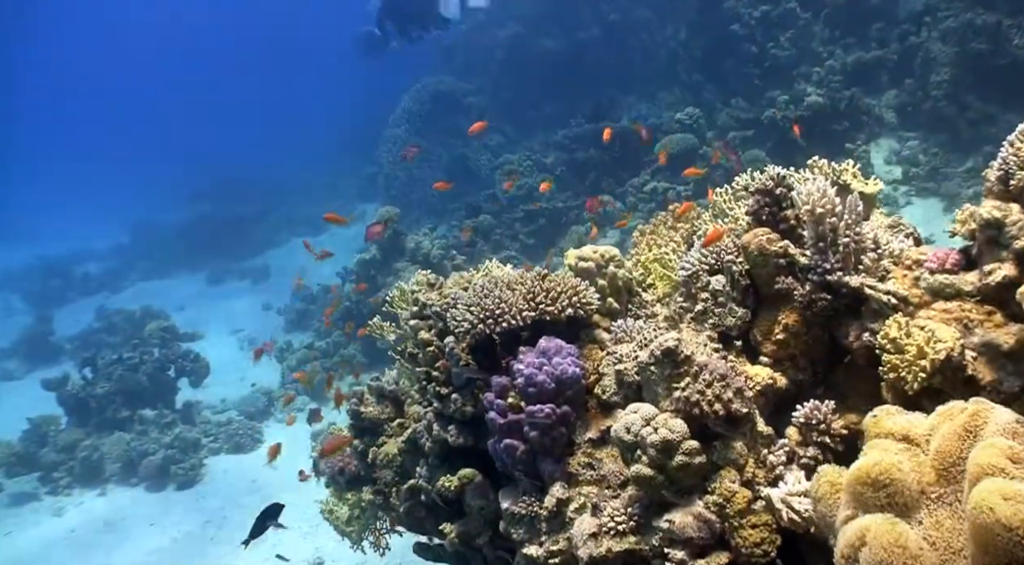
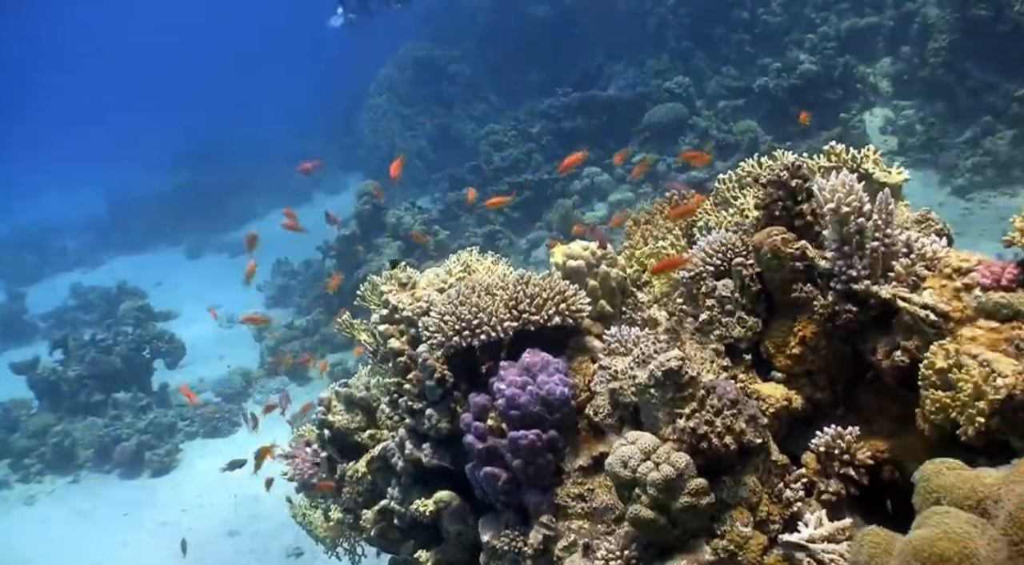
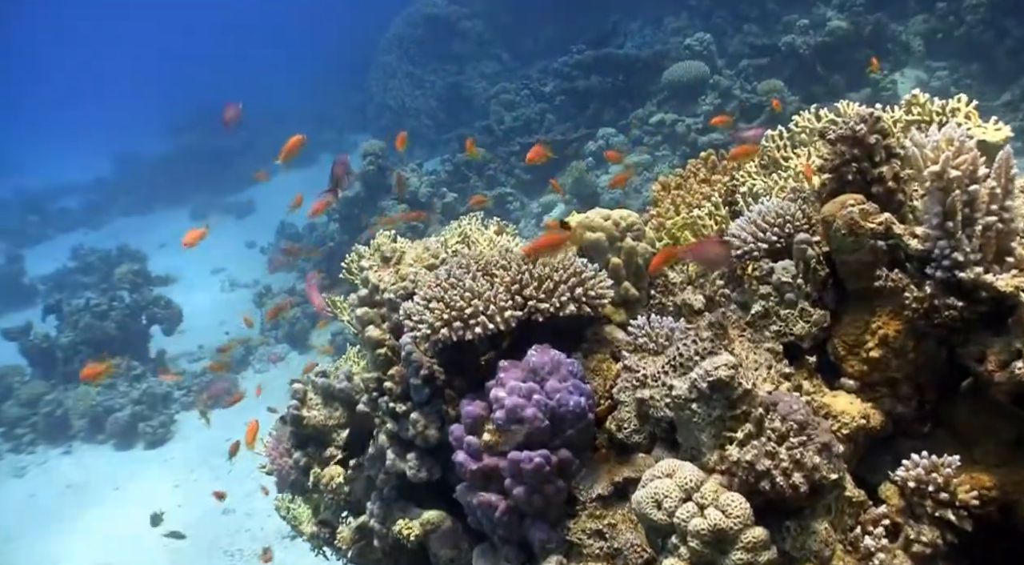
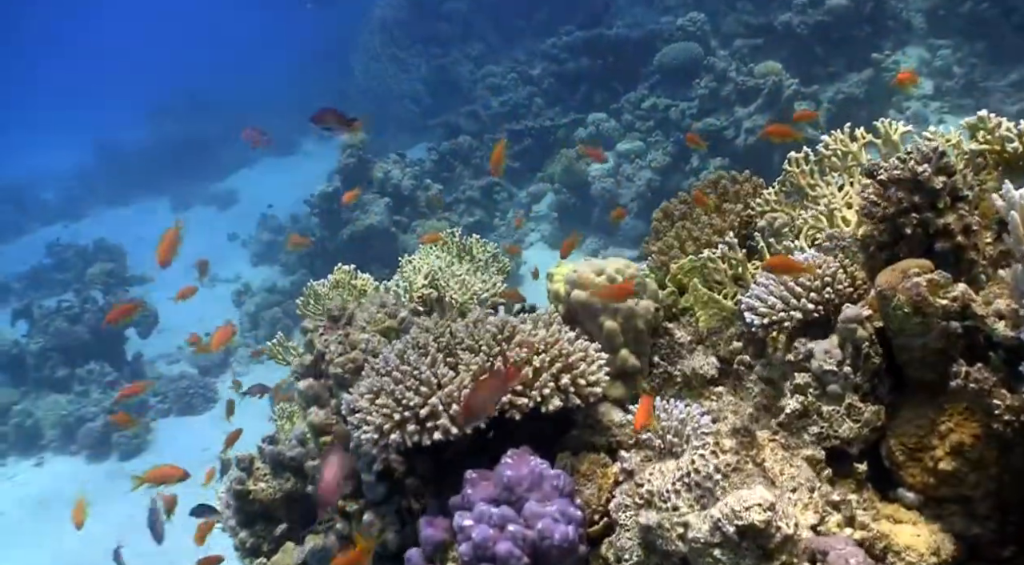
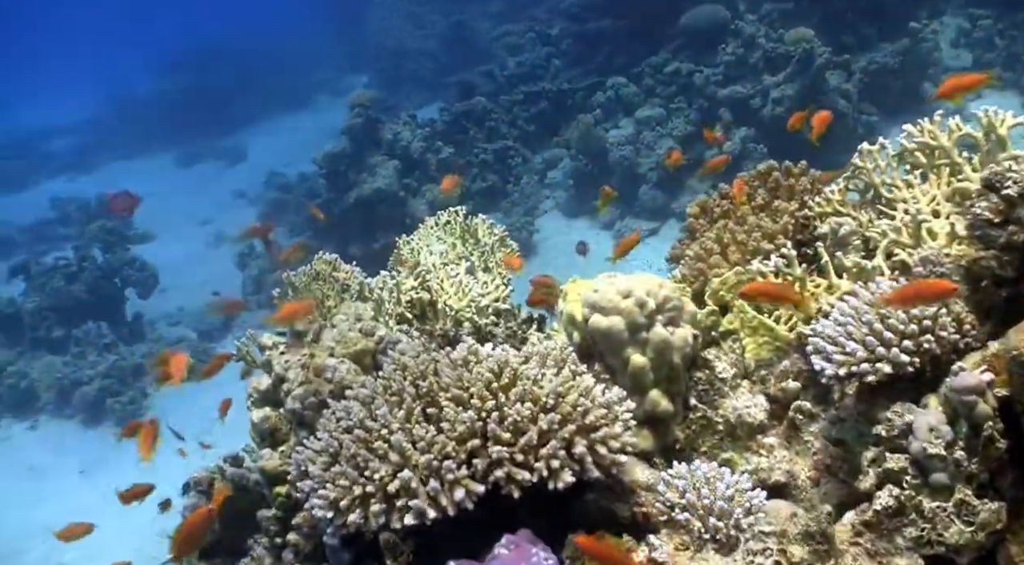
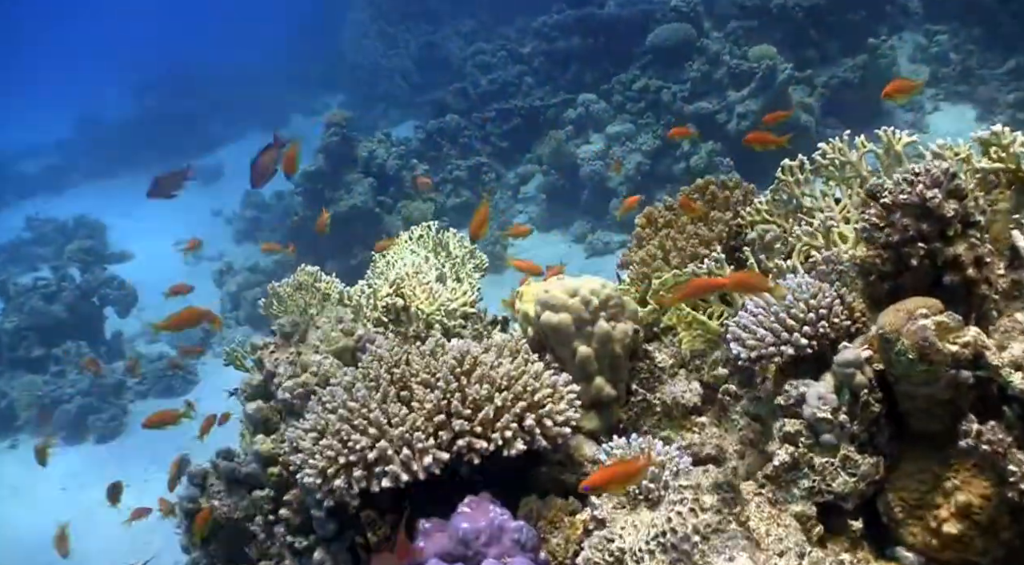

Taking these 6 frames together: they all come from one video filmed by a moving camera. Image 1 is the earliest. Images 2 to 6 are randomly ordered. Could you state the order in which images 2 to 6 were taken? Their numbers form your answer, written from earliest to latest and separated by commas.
2, 3, 4, 6, 5
